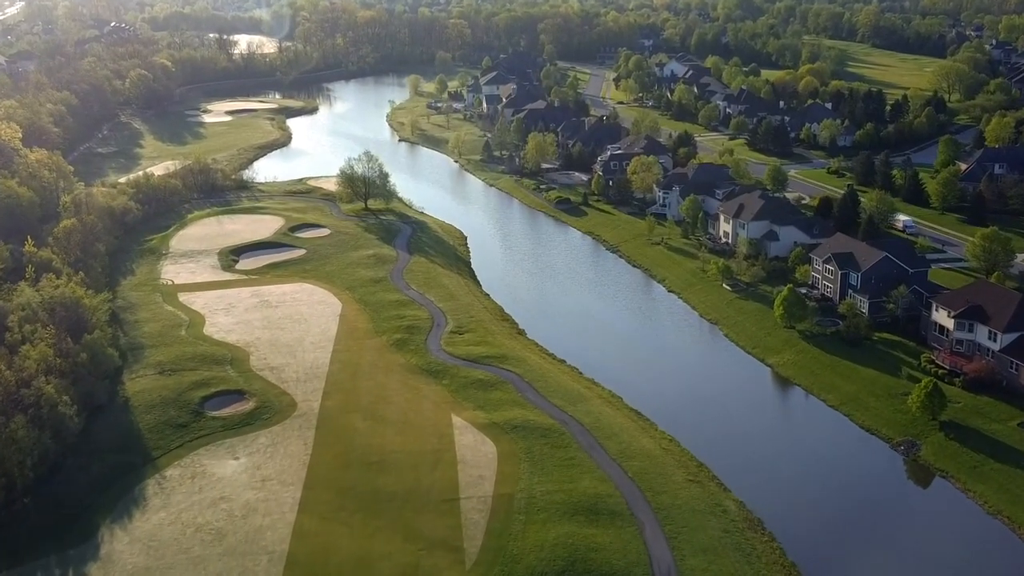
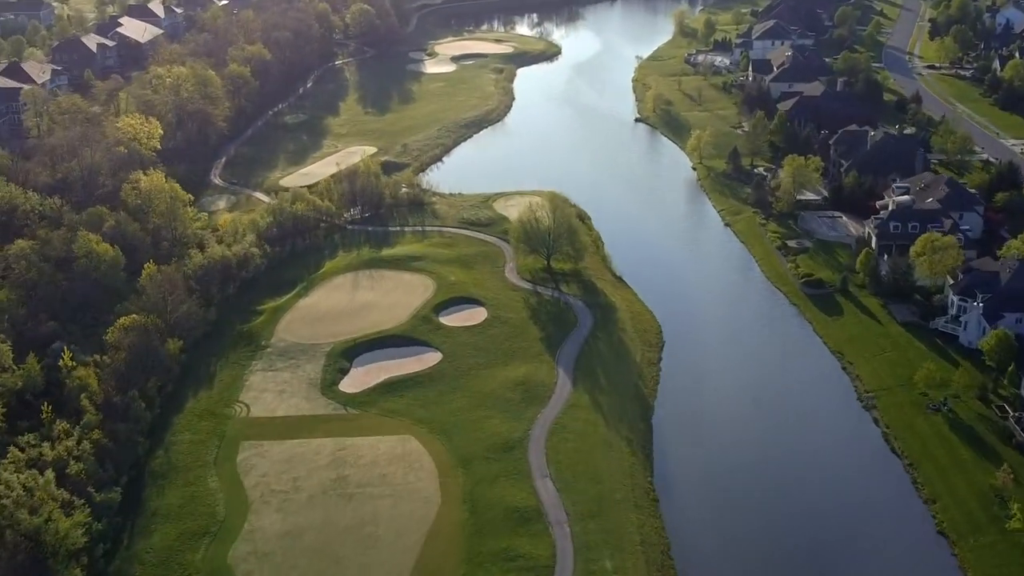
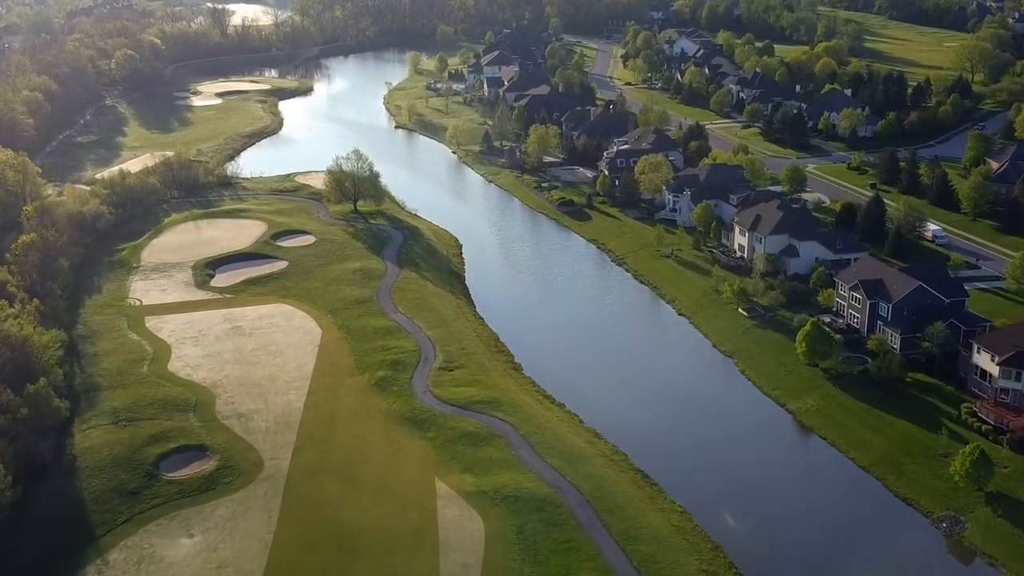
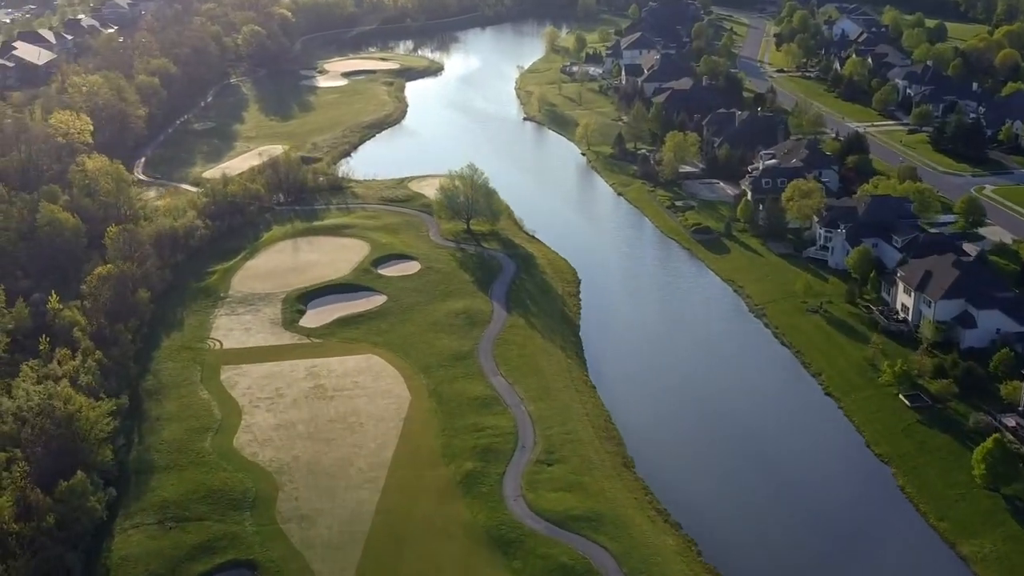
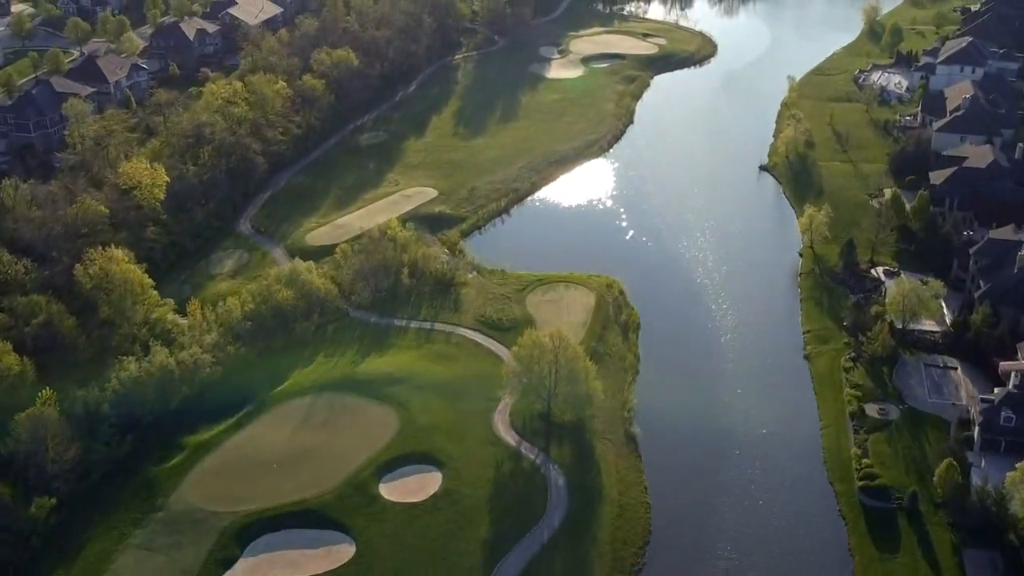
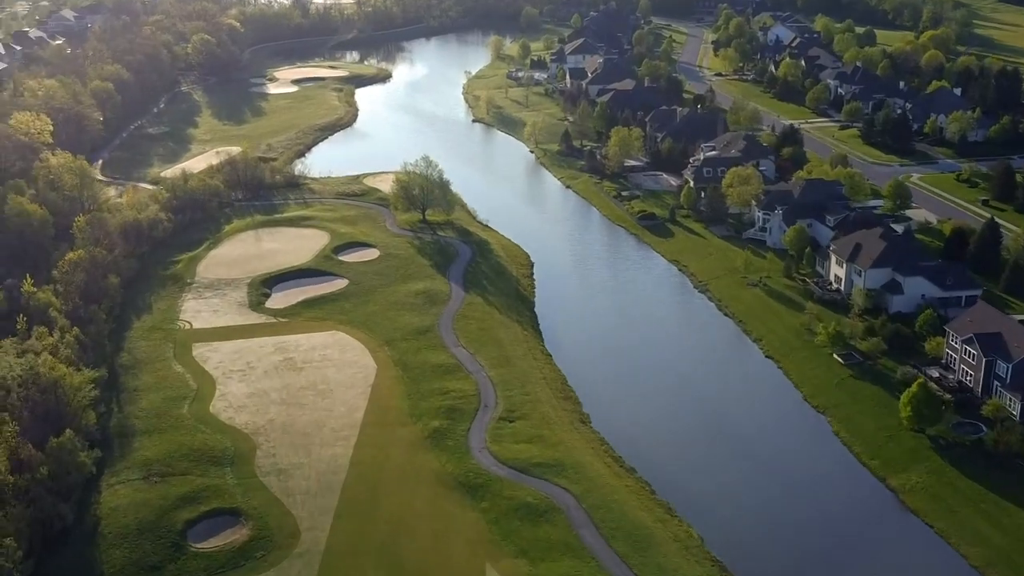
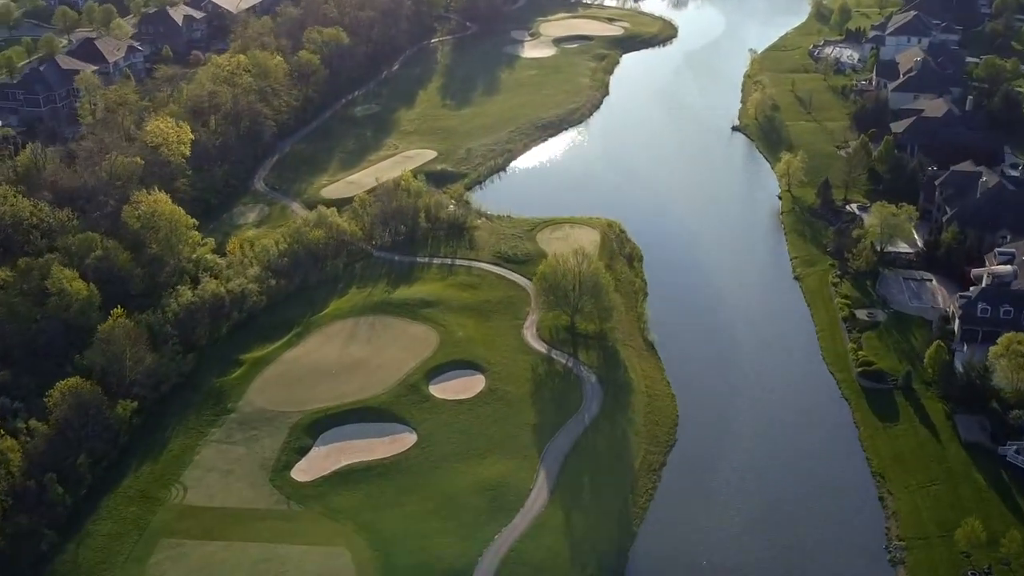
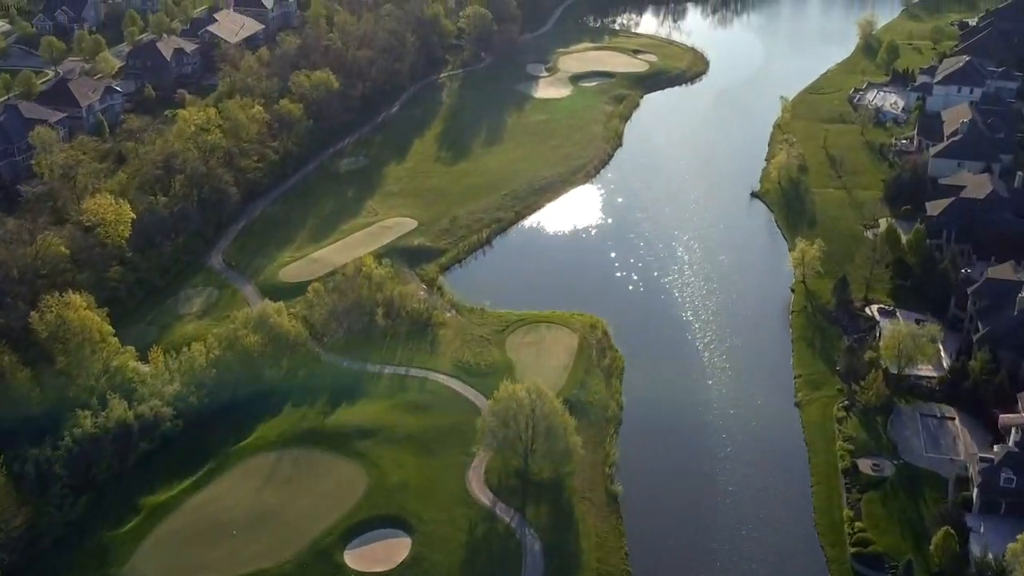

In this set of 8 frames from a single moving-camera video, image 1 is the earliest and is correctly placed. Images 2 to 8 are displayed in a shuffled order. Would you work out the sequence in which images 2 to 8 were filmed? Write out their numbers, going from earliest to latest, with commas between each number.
3, 6, 4, 2, 7, 5, 8
